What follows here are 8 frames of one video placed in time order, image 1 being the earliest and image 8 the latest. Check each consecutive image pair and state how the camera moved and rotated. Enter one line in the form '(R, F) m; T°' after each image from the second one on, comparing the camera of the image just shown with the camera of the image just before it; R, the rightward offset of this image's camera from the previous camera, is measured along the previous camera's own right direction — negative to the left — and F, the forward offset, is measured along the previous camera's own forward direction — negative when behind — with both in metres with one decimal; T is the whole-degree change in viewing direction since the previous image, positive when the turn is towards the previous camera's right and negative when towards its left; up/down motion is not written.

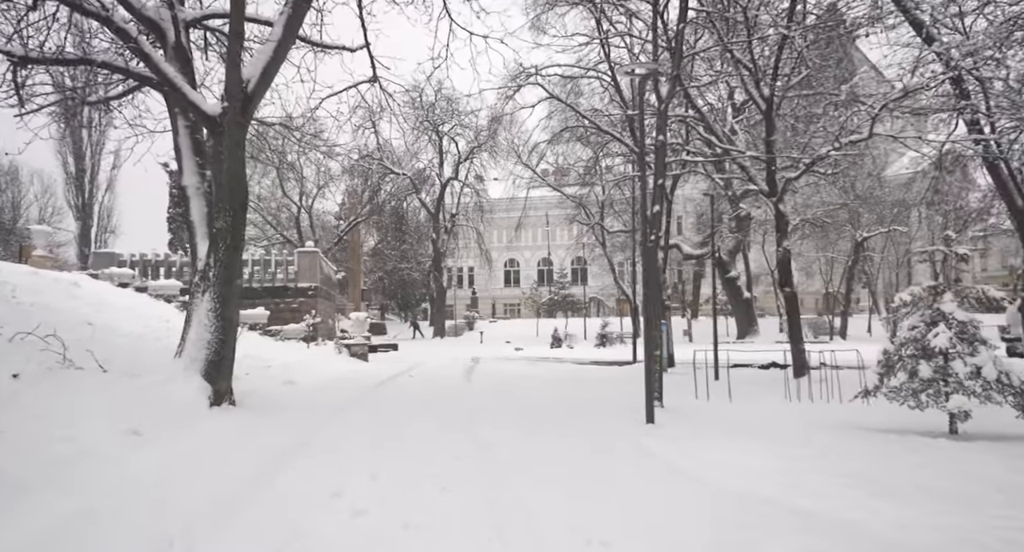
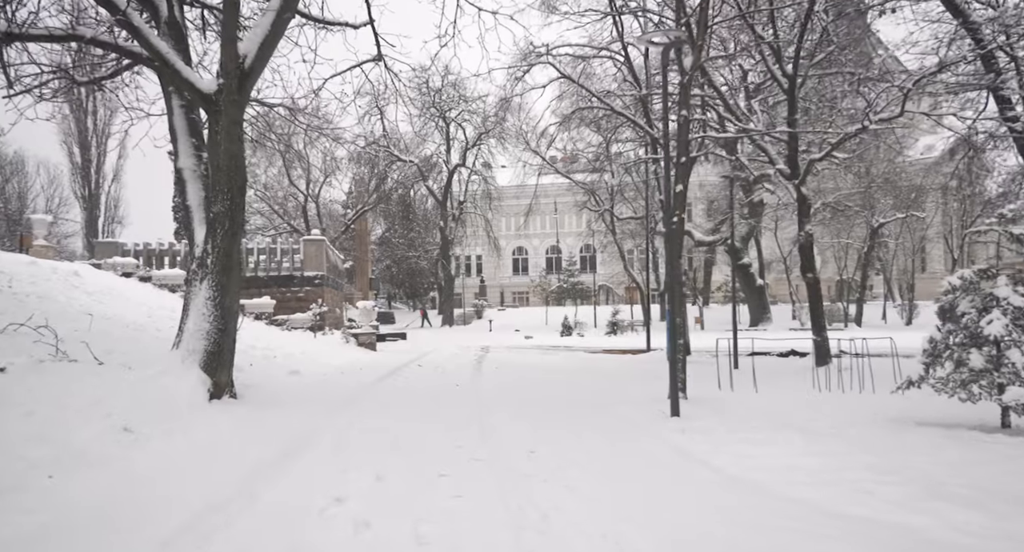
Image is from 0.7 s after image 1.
(-0.1, +0.4) m; -1°
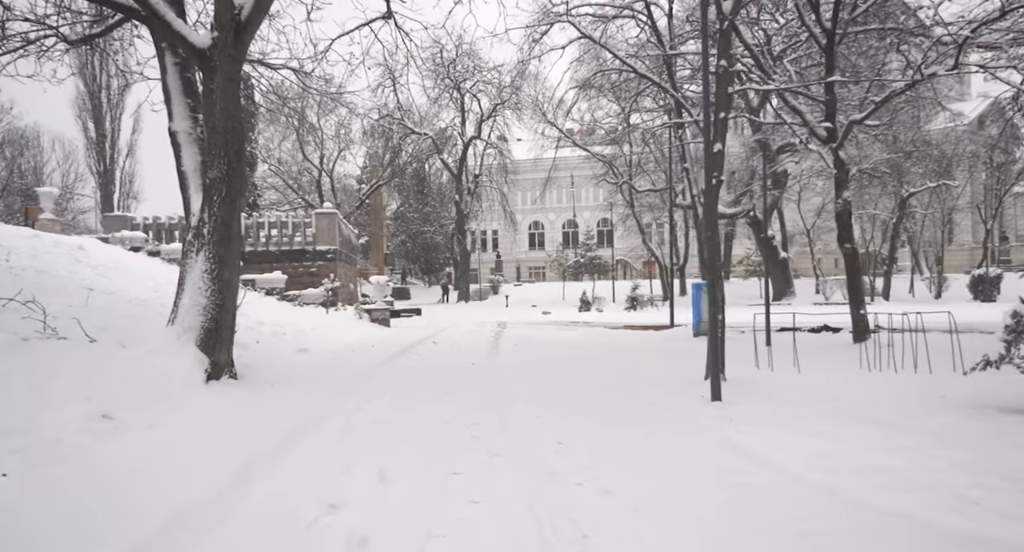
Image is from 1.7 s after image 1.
(-0.1, +0.6) m; -2°
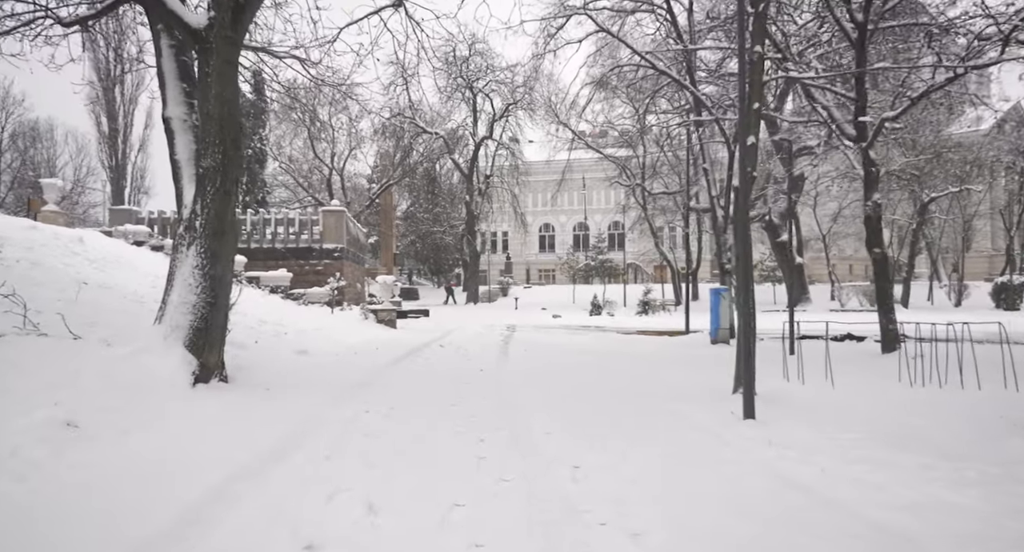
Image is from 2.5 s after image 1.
(0.0, +0.5) m; -1°
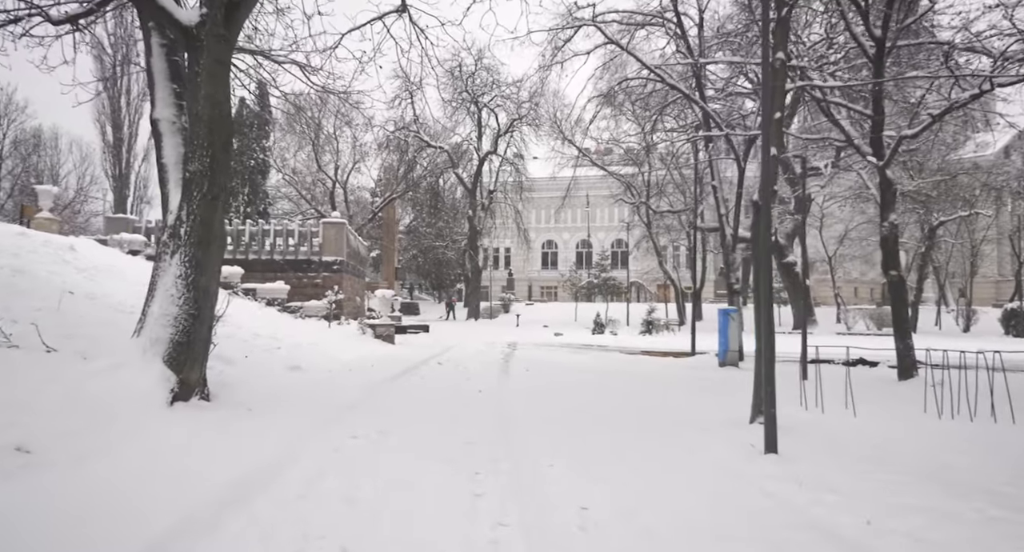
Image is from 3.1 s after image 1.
(0.0, +0.3) m; 0°
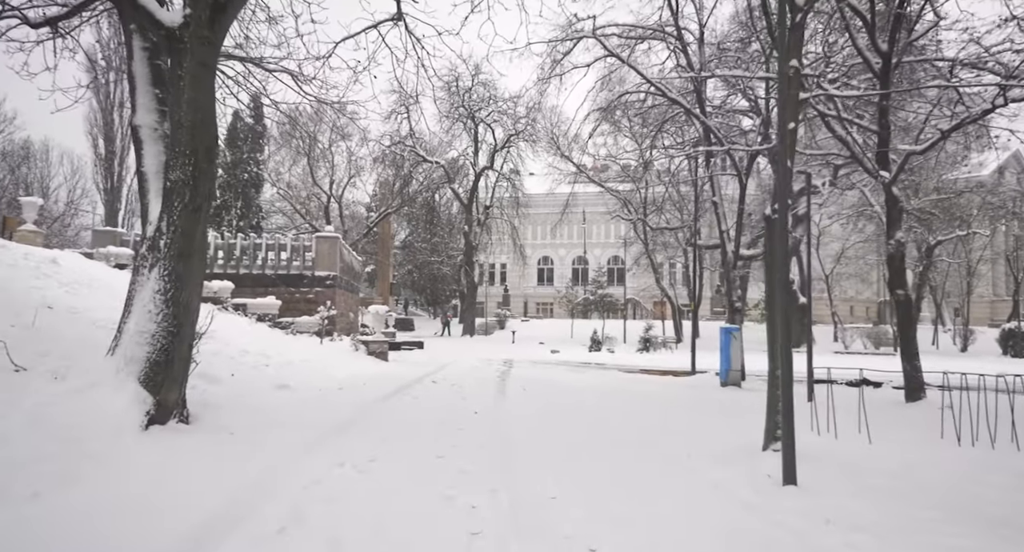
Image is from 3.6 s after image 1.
(0.0, +0.3) m; 0°
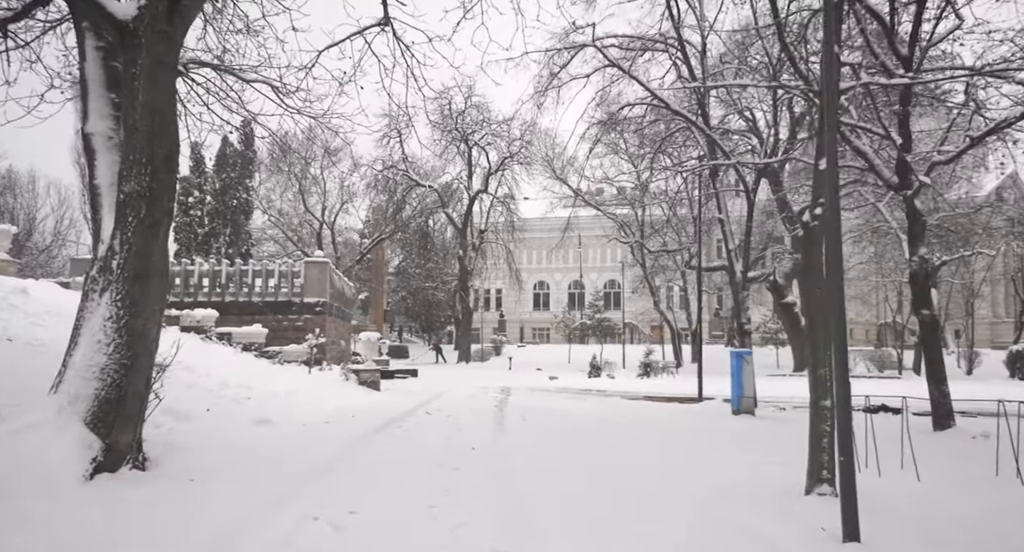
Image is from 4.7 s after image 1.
(-0.1, +0.6) m; +1°
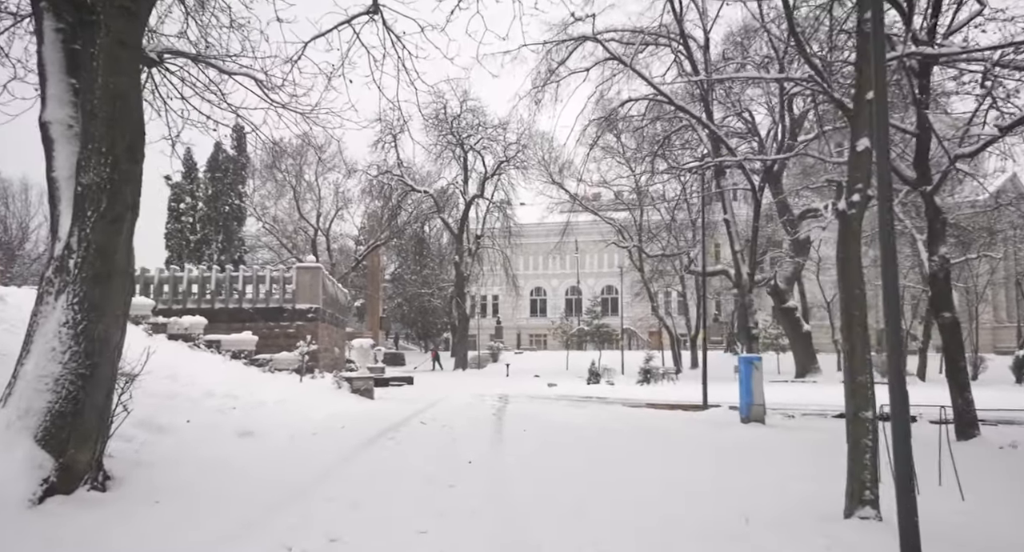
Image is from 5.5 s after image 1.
(0.0, +0.4) m; 0°
